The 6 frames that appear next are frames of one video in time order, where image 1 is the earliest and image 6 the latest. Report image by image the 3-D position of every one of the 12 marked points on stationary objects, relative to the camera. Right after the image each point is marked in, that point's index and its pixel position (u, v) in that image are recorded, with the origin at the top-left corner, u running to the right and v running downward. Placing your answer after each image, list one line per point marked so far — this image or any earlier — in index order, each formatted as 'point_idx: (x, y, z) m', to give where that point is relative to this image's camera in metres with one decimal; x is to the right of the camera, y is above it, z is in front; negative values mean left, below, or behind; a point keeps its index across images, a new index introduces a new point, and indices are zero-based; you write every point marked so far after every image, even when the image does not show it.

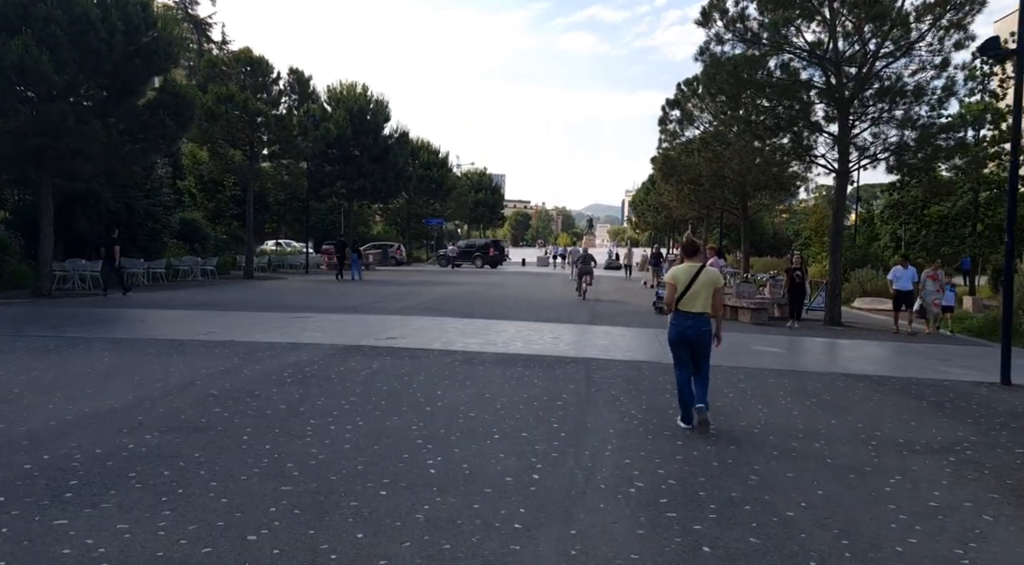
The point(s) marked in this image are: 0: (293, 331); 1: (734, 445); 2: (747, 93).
0: (-3.6, -0.8, +12.8) m
1: (+1.8, -1.3, +6.2) m
2: (+5.6, +4.5, +18.2) m
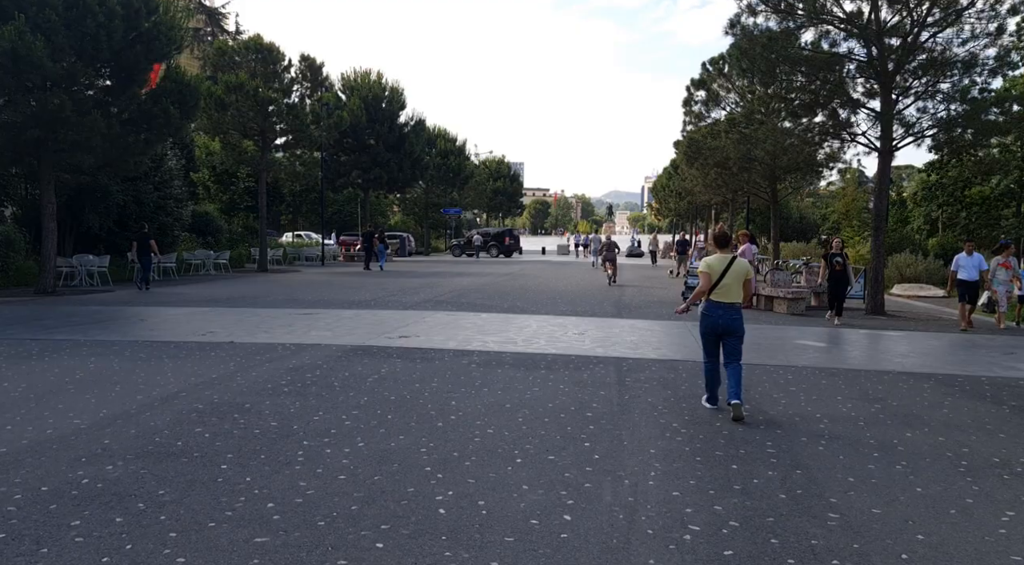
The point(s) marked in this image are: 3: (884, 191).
0: (-3.3, -0.8, +11.9) m
1: (+2.0, -1.3, +5.3) m
2: (+6.0, +4.8, +17.0) m
3: (+8.0, +1.9, +16.4) m
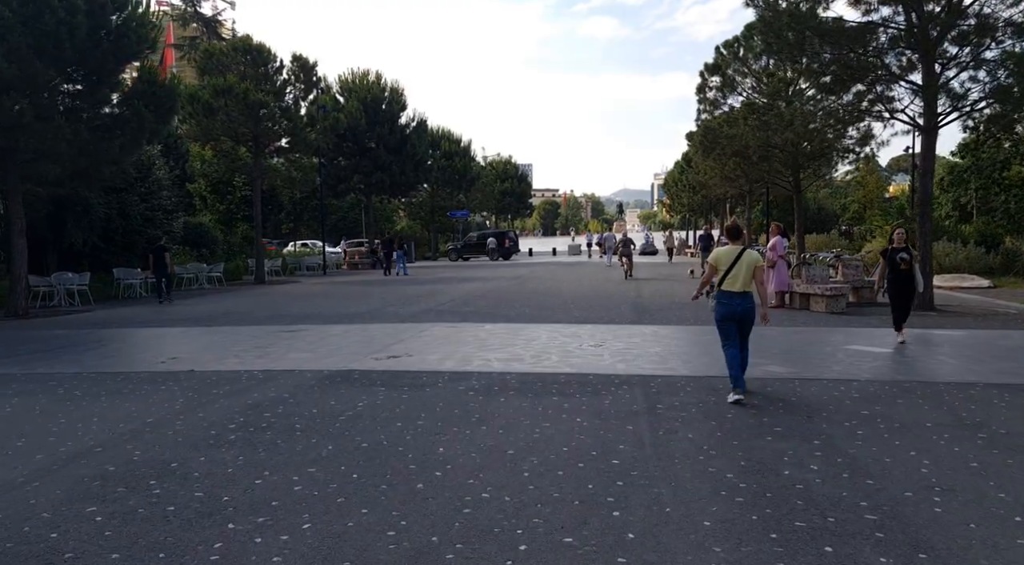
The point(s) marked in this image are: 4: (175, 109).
0: (-3.2, -1.0, +10.5) m
1: (+2.0, -1.3, +3.7) m
2: (+6.0, +4.9, +15.4) m
3: (+8.0, +2.1, +14.7) m
4: (-8.1, +4.2, +18.5) m
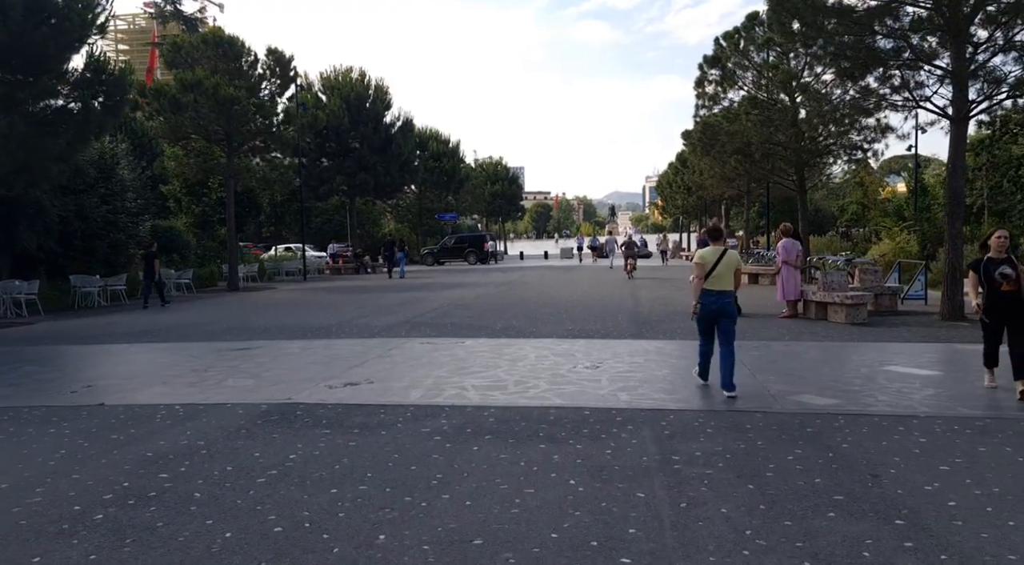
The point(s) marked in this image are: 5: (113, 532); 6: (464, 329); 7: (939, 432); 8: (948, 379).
0: (-3.4, -1.1, +8.9) m
1: (+1.8, -1.4, +2.2) m
2: (+5.7, +4.7, +13.9) m
3: (+7.8, +2.0, +13.3) m
4: (-8.5, +4.0, +16.8) m
5: (-2.1, -1.3, +4.1) m
6: (-0.8, -0.8, +13.0) m
7: (+3.3, -1.2, +5.9) m
8: (+4.7, -1.0, +8.2) m
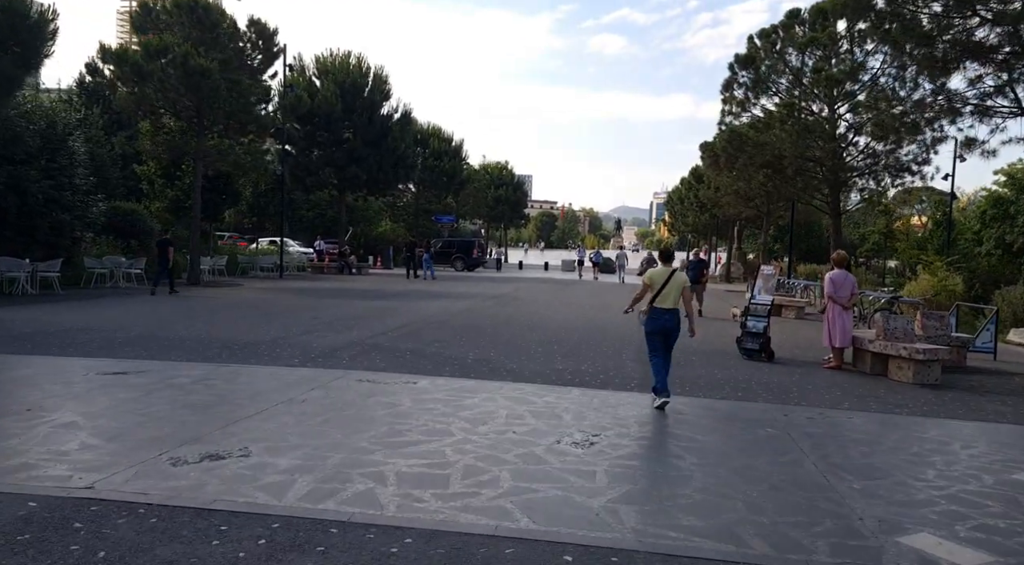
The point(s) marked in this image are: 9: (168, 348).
0: (-3.8, -1.1, +6.0) m
1: (+1.4, -1.7, -0.7) m
2: (+5.7, +4.0, +11.1) m
3: (+7.6, +1.2, +10.4) m
4: (-8.5, +4.2, +14.1) m
5: (-2.5, -1.4, +1.3) m
6: (-1.2, -1.0, +10.2) m
7: (+2.9, -1.6, +3.1) m
8: (+4.3, -1.6, +5.4) m
9: (-4.6, -0.9, +10.3) m
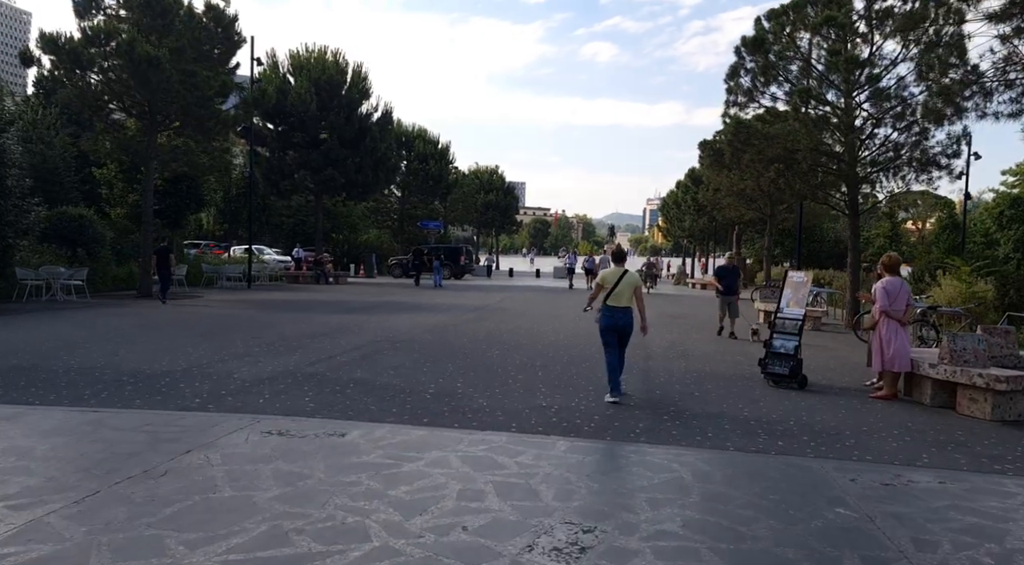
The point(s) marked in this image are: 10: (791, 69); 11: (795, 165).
0: (-4.1, -1.3, +3.8) m
1: (+1.2, -1.7, -2.9) m
2: (+5.4, +3.9, +9.0) m
3: (+7.3, +1.1, +8.3) m
4: (-8.8, +3.9, +11.8) m
5: (-2.8, -1.5, -1.0) m
6: (-1.5, -1.2, +7.9) m
7: (+2.7, -1.6, +0.8) m
8: (+4.0, -1.6, +3.1) m
9: (-4.9, -1.1, +8.0) m
10: (+7.4, +5.6, +20.2) m
11: (+7.1, +2.9, +19.3) m
